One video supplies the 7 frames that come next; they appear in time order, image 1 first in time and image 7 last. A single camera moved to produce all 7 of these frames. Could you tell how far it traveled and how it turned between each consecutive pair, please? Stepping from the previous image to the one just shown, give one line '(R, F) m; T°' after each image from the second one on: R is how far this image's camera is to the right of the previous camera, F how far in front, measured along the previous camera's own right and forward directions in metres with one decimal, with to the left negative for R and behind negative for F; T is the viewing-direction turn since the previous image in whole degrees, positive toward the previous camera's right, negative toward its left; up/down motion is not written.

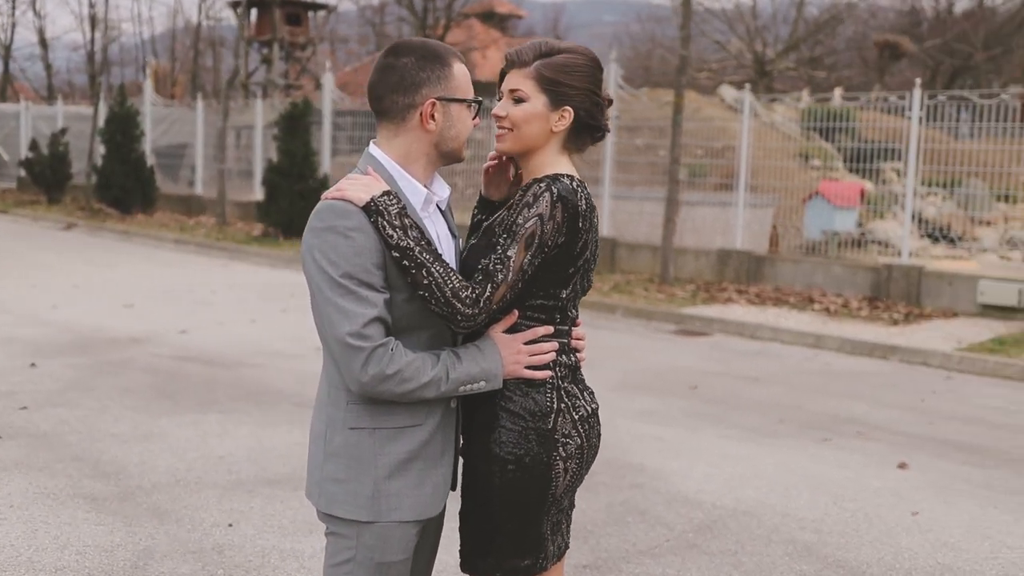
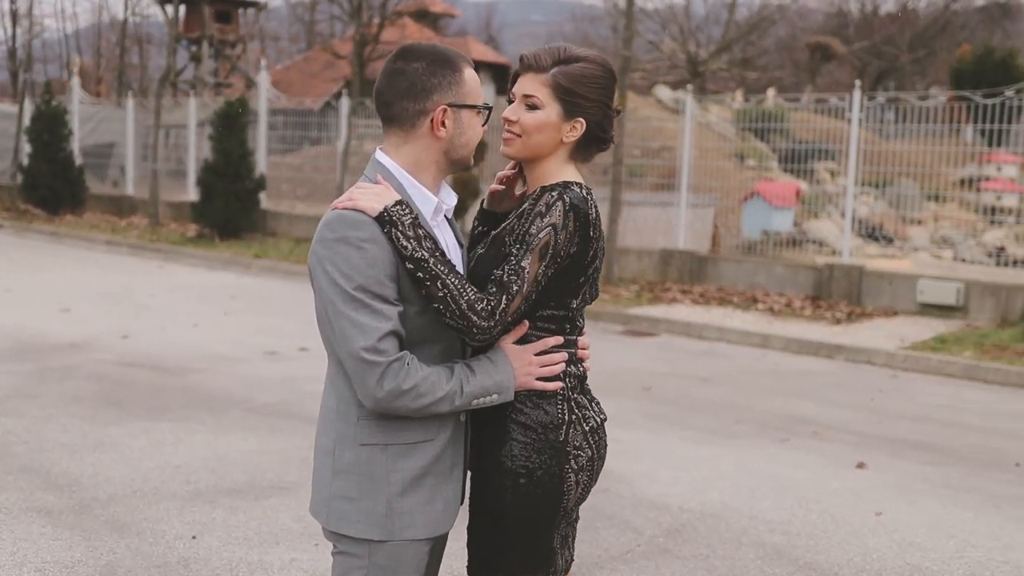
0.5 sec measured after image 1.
(-0.2, +0.1) m; +3°
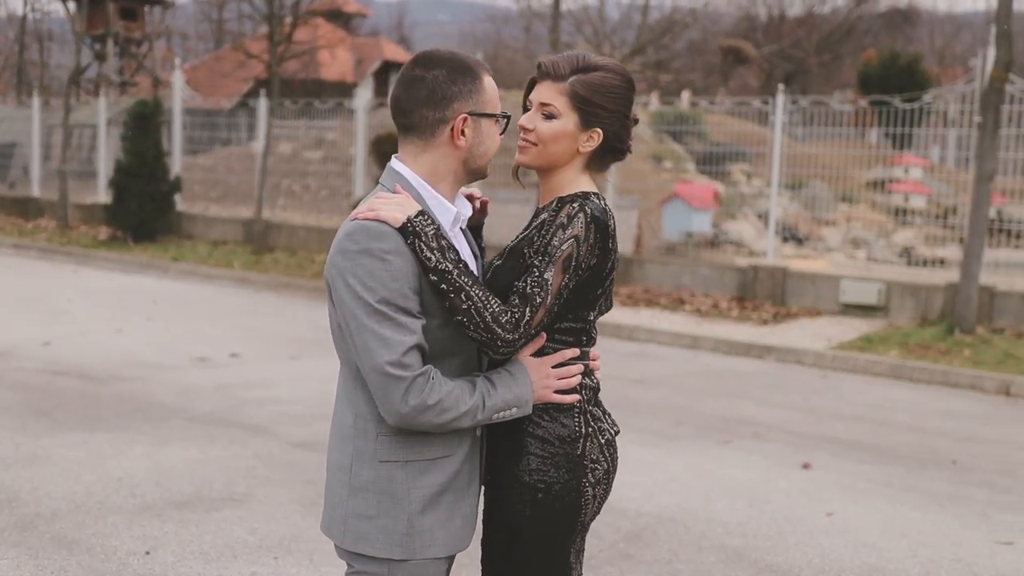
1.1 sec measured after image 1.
(-0.2, +0.1) m; +4°
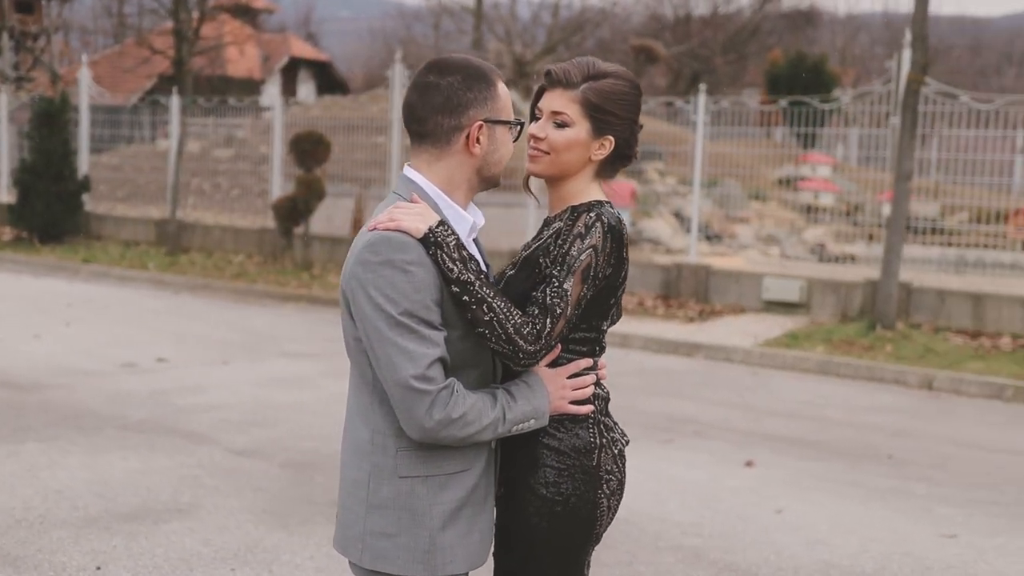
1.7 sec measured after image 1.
(-0.2, 0.0) m; +5°
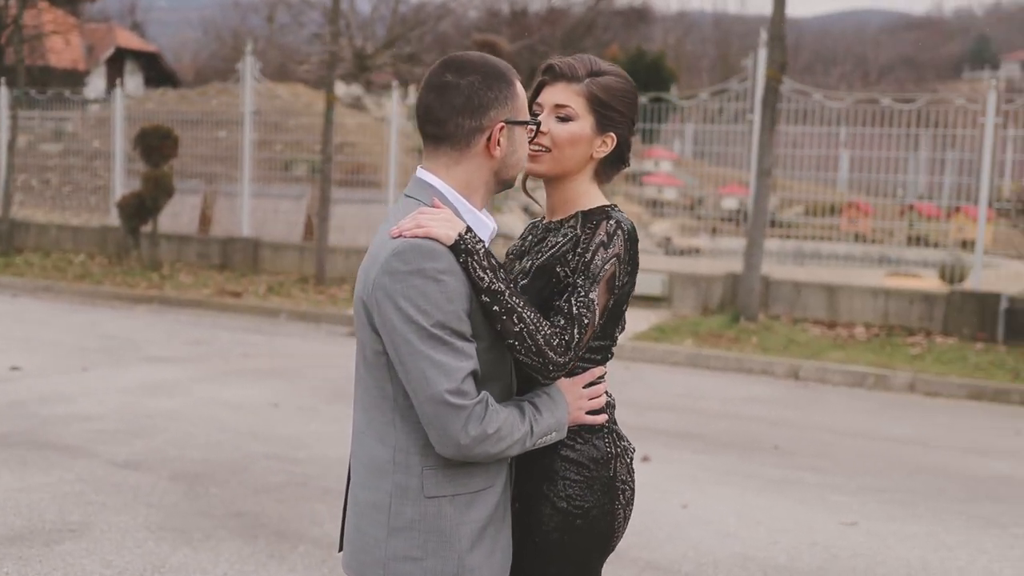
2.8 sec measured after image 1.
(-0.4, +0.1) m; +8°
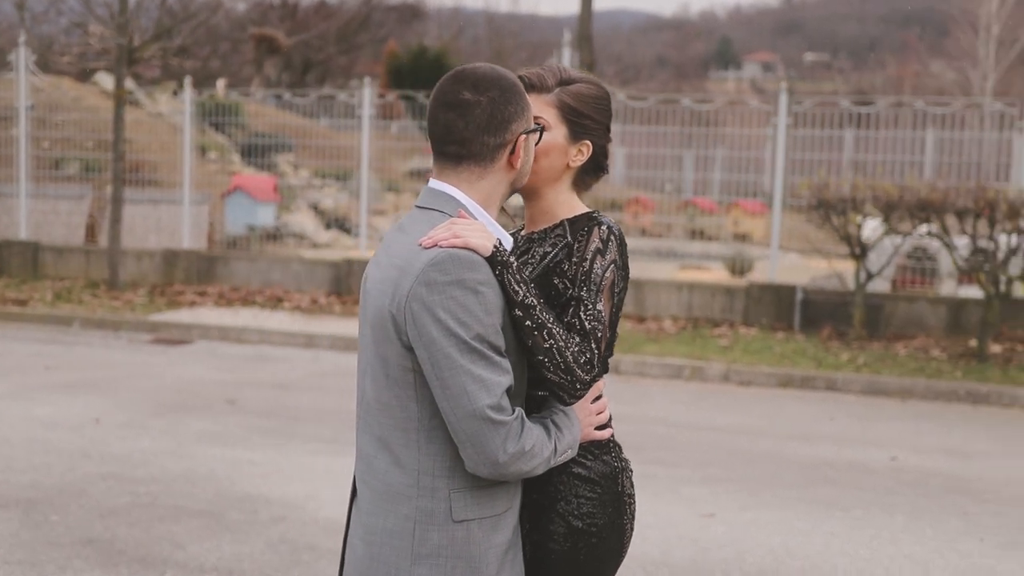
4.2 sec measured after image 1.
(-0.5, +0.1) m; +11°
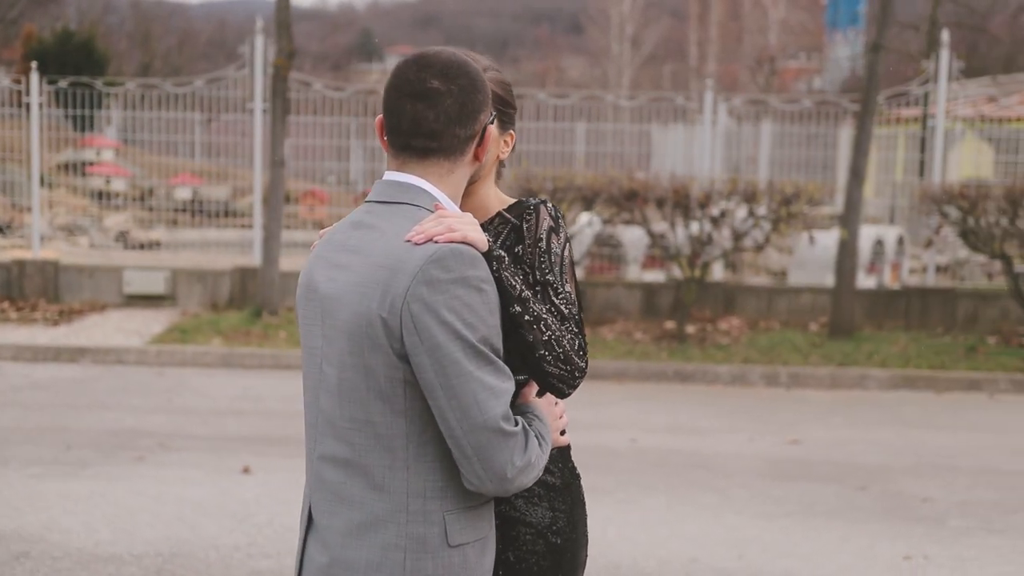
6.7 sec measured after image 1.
(-0.6, +0.3) m; +17°
